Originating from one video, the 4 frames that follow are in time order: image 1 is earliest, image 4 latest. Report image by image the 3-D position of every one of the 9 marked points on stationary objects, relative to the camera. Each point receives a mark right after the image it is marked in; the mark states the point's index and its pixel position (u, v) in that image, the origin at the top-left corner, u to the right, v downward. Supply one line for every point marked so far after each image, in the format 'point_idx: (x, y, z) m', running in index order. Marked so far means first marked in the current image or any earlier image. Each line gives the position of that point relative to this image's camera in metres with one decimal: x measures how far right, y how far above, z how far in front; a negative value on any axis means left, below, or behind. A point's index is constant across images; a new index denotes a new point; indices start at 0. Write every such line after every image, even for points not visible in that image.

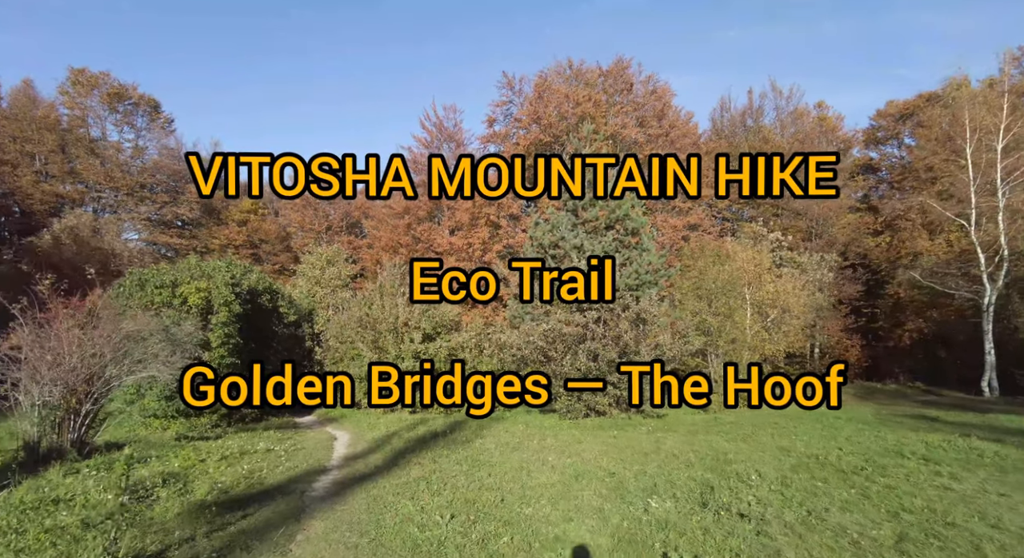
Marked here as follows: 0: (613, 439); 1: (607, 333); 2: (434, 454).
0: (+2.6, -4.1, +14.3) m
1: (+3.1, -1.7, +17.4) m
2: (-1.5, -3.3, +10.6) m
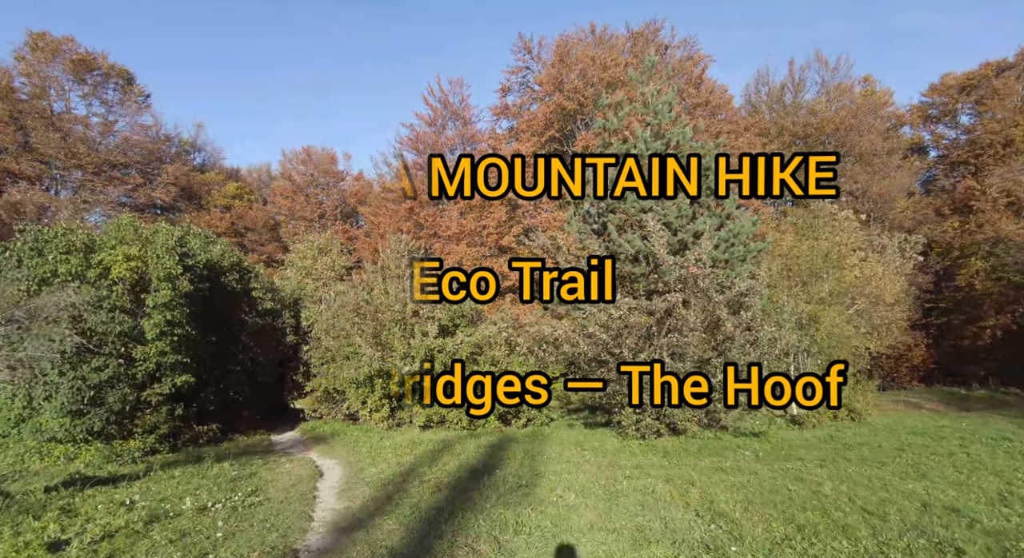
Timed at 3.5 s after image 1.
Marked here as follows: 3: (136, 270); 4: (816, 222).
0: (+3.9, -3.5, +9.7) m
1: (+4.2, -1.0, +12.9) m
2: (-0.2, -2.6, +6.0) m
3: (-7.3, +0.2, +11.0) m
4: (+10.5, +2.0, +19.6) m
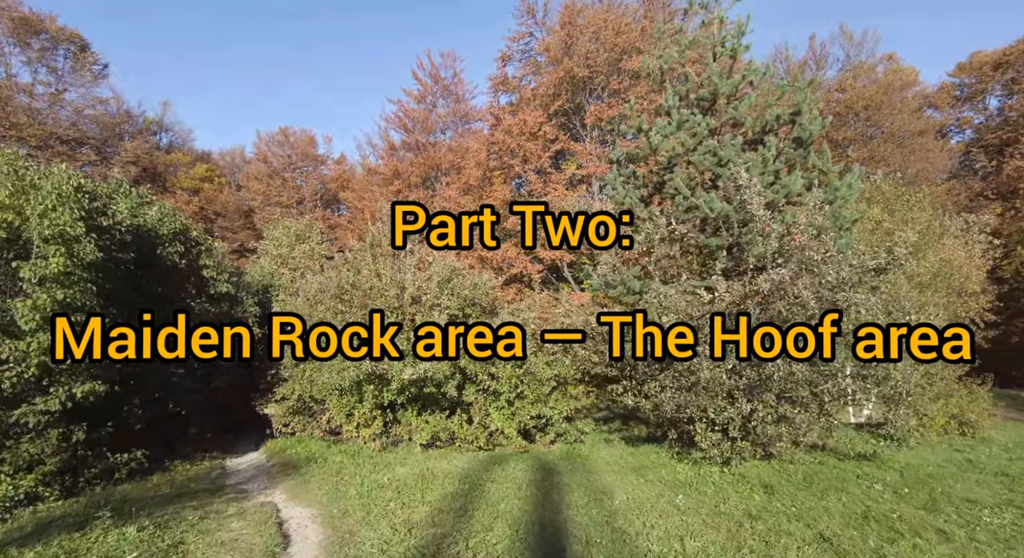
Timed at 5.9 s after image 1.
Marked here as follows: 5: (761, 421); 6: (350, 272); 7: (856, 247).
0: (+4.7, -3.0, +6.4) m
1: (+5.0, -0.5, +9.5) m
2: (+0.7, -2.2, +2.5) m
3: (-6.5, +0.7, +7.3) m
4: (+11.0, +2.4, +16.5) m
5: (+4.4, -2.5, +9.9) m
6: (-3.8, +0.2, +13.1) m
7: (+6.6, +0.6, +10.8) m
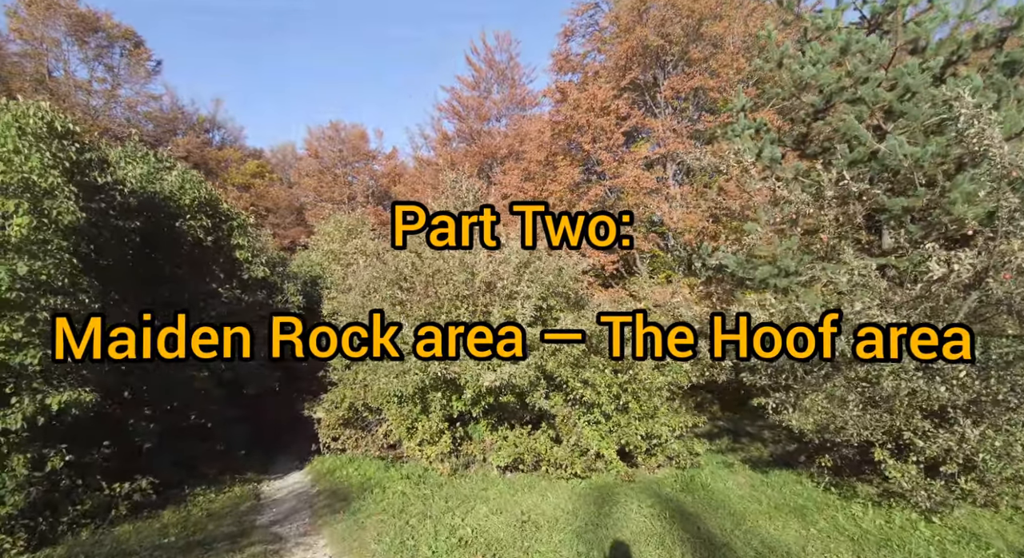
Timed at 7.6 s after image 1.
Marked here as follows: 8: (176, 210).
0: (+5.9, -2.6, +3.3) m
1: (+6.5, -0.1, +6.5) m
2: (+1.7, -1.8, -0.2) m
3: (-5.2, +1.0, +5.2) m
4: (+13.1, +2.8, +12.9) m
5: (+5.9, -2.1, +6.9) m
6: (-2.0, +0.5, +10.7) m
7: (+8.2, +1.0, +7.6) m
8: (-5.1, +1.1, +8.5) m
